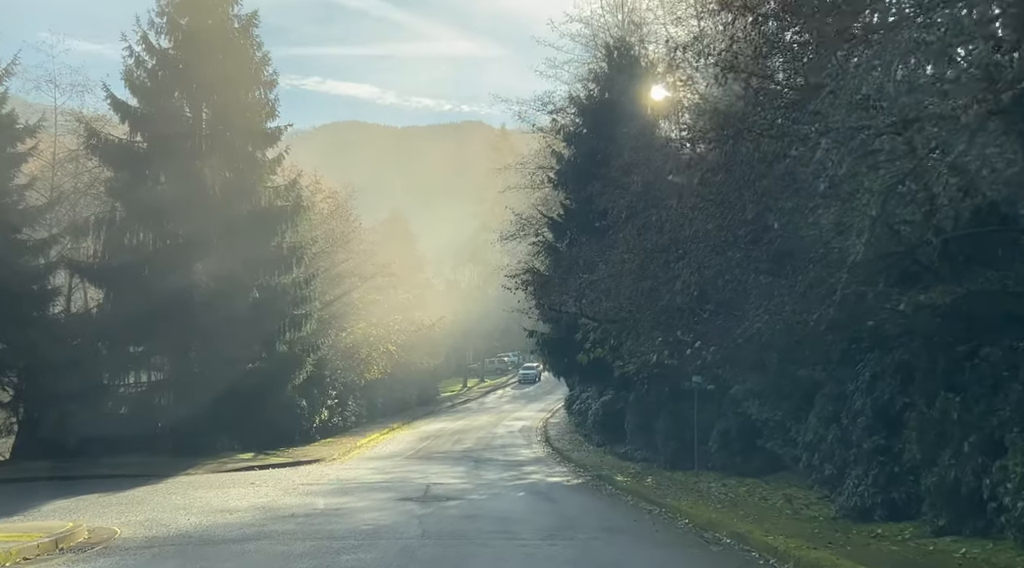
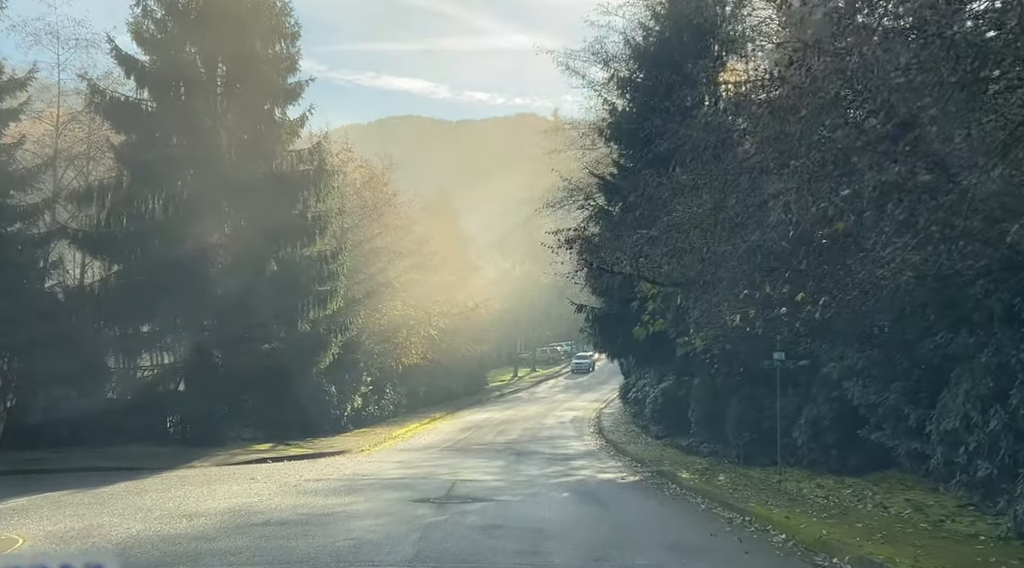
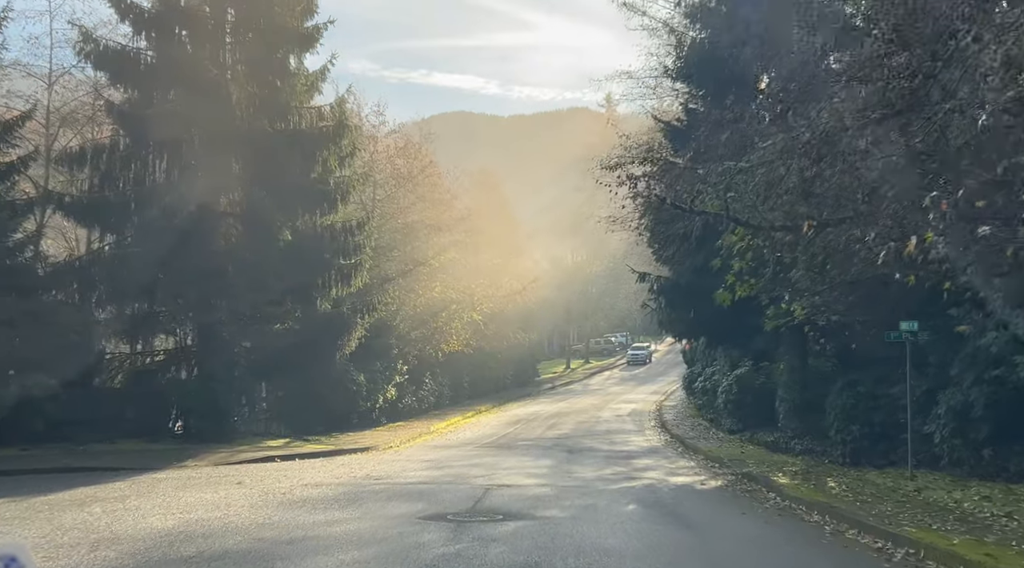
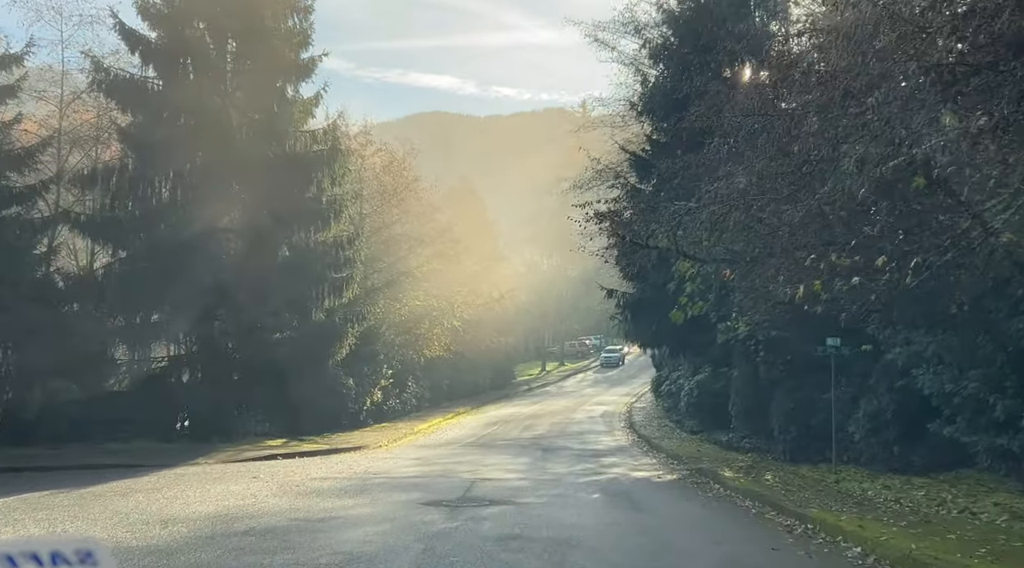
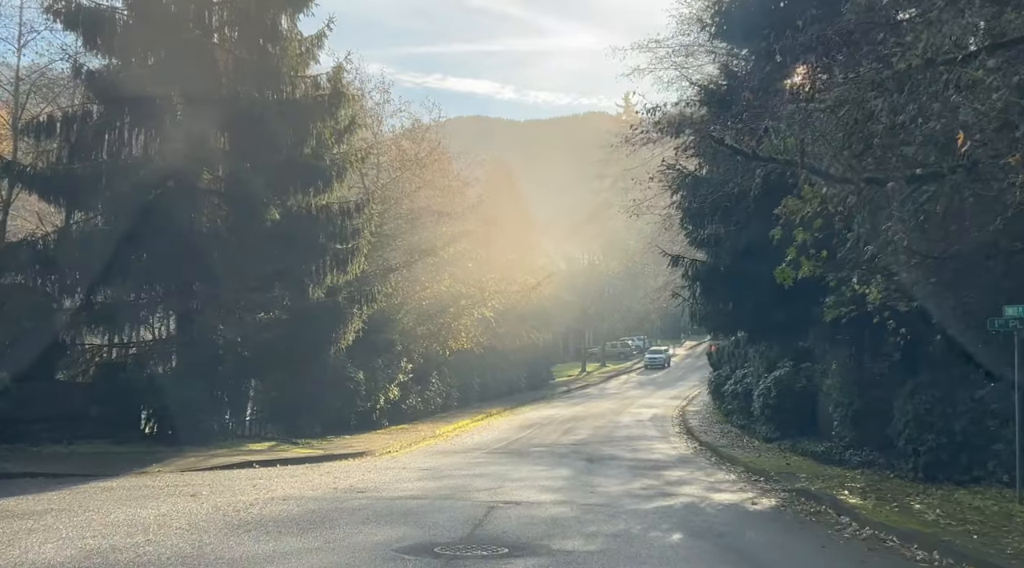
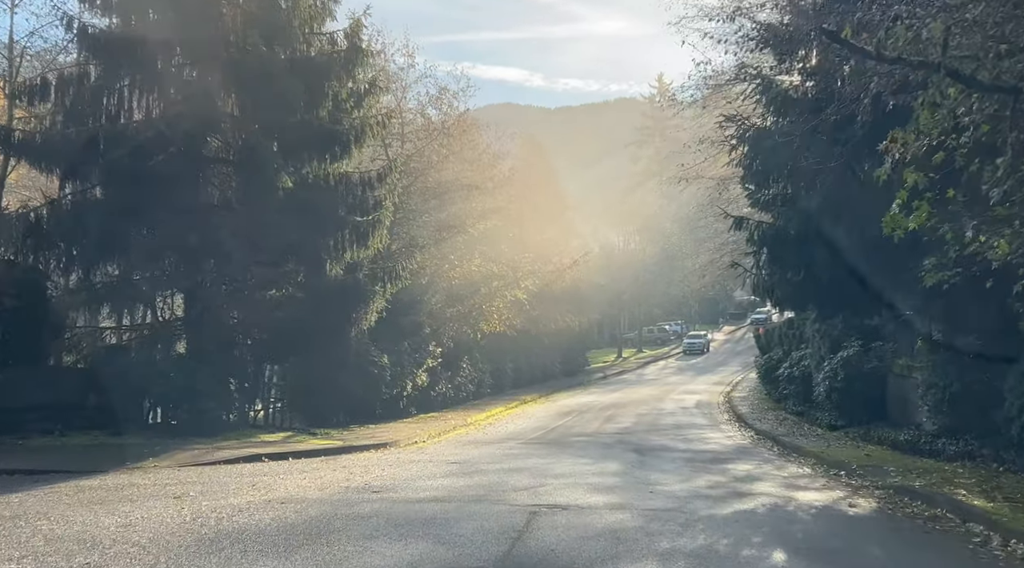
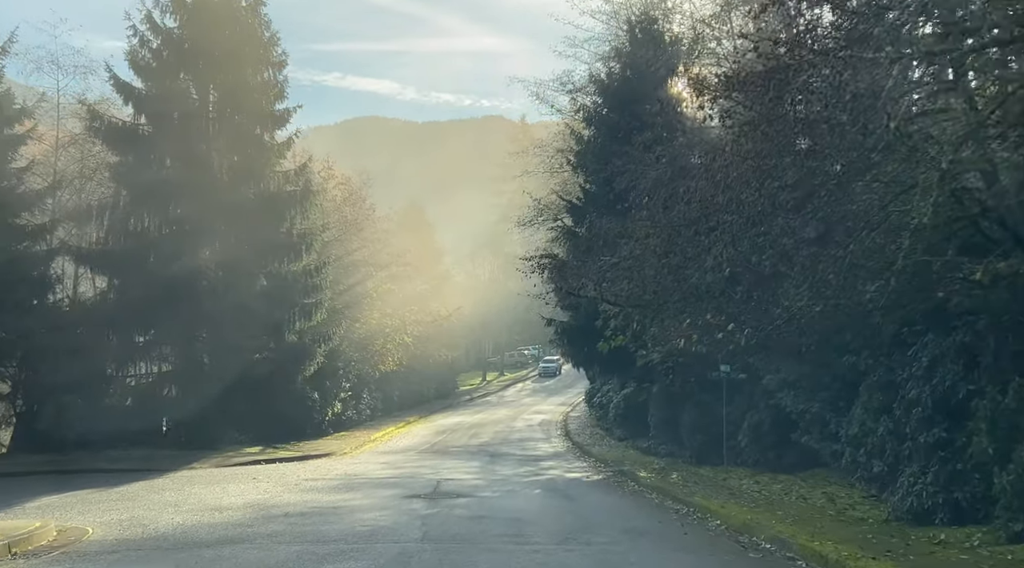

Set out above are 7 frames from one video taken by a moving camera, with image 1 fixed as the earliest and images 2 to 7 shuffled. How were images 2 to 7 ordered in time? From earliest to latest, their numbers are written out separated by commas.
7, 2, 4, 3, 5, 6
